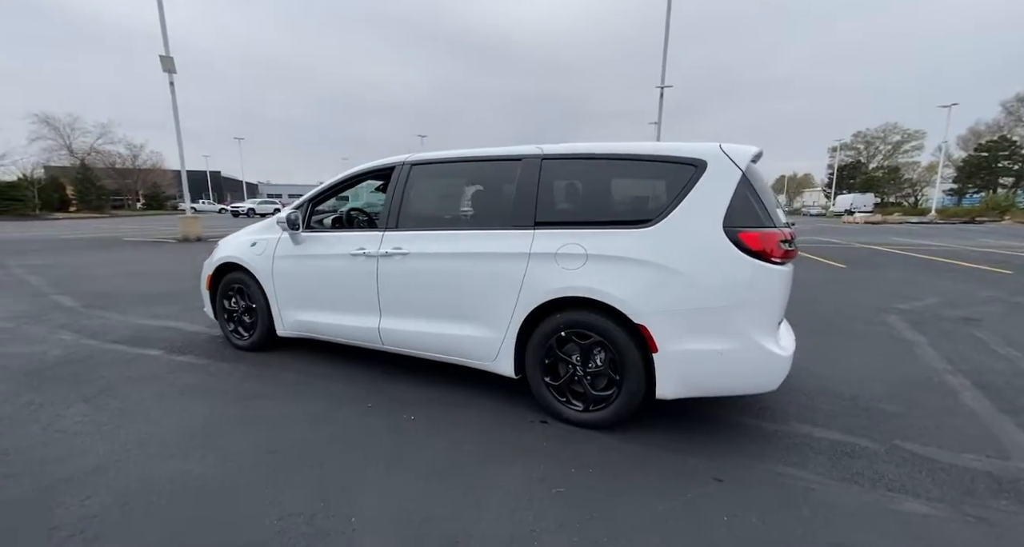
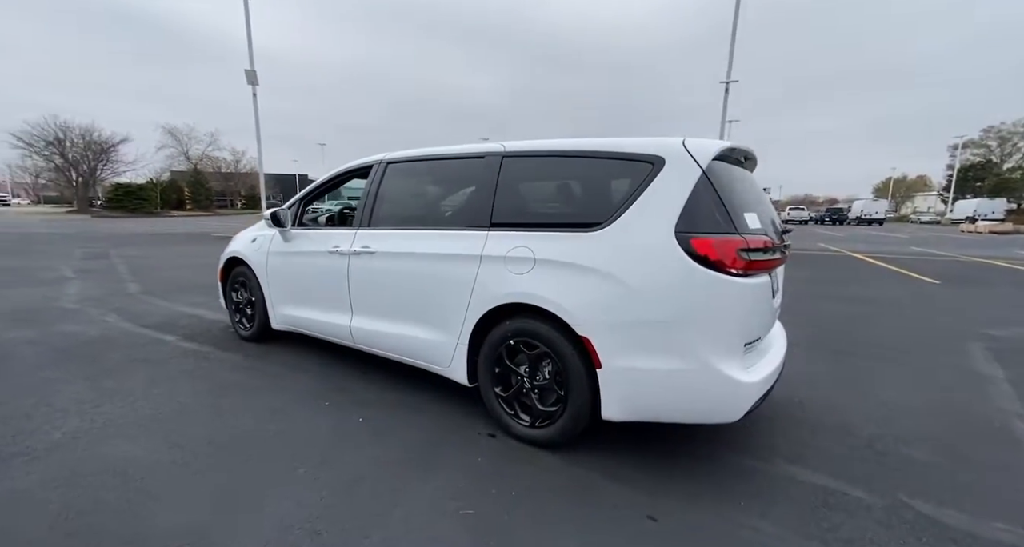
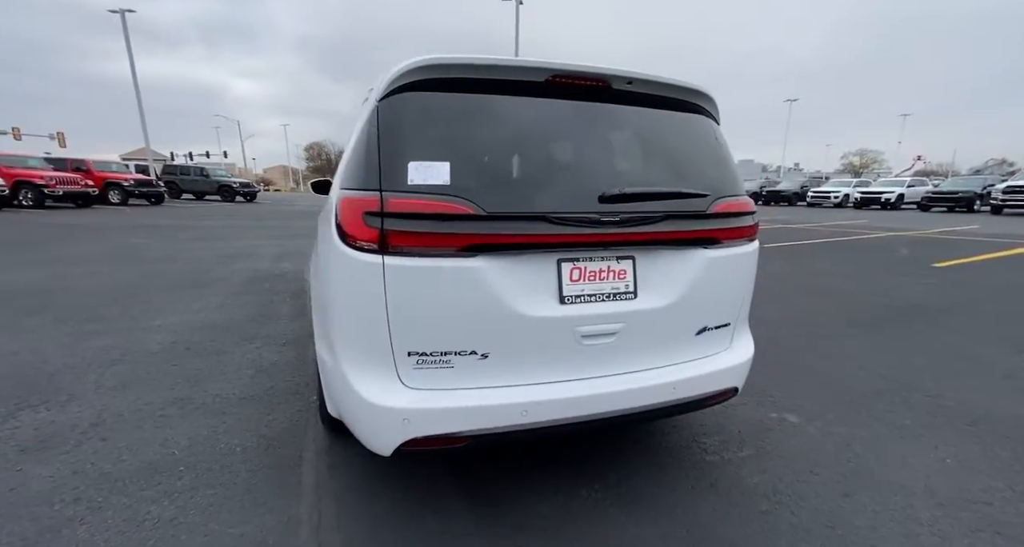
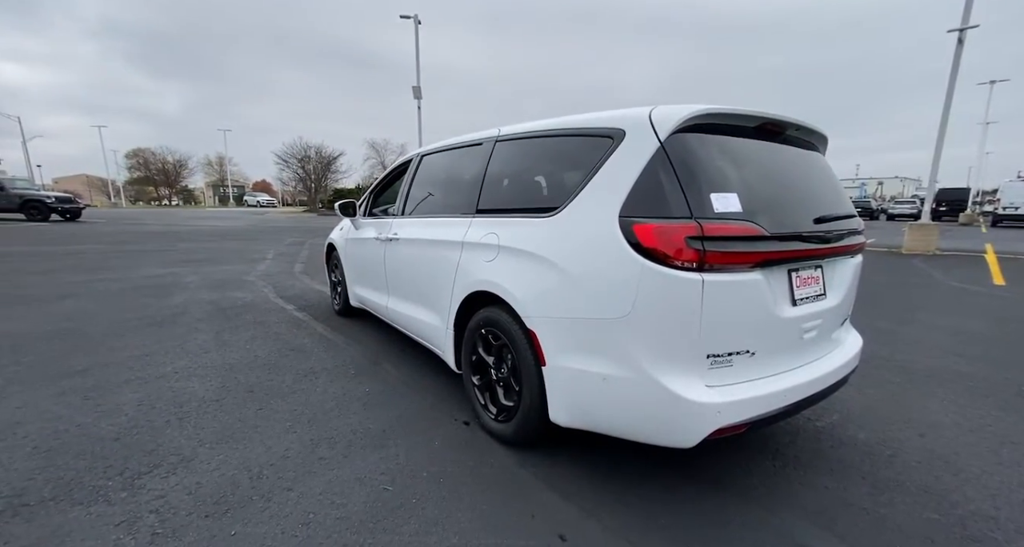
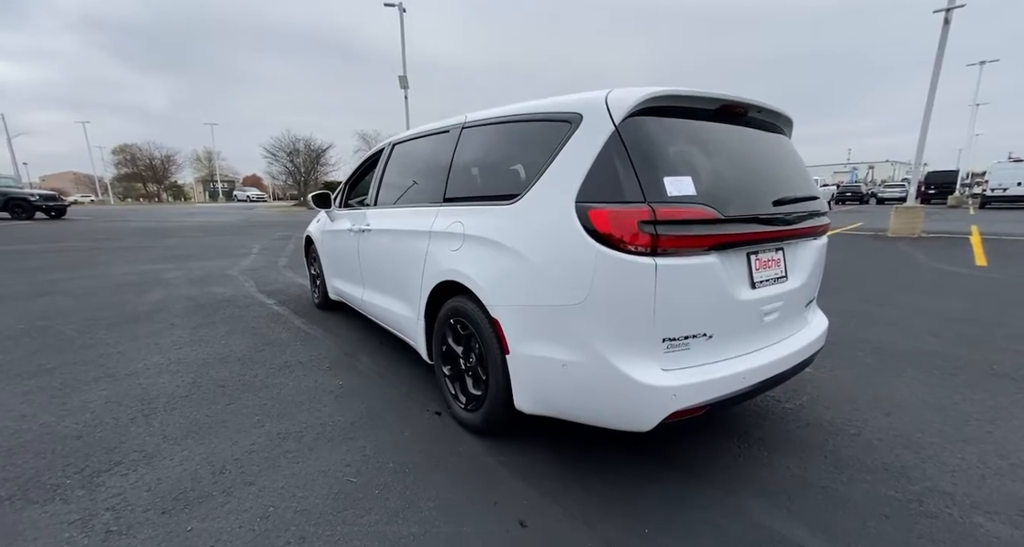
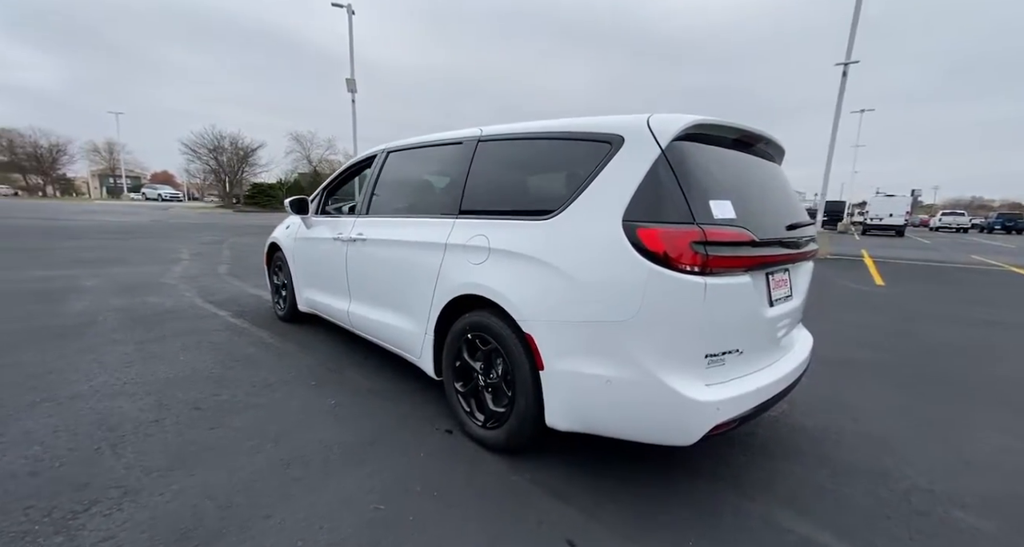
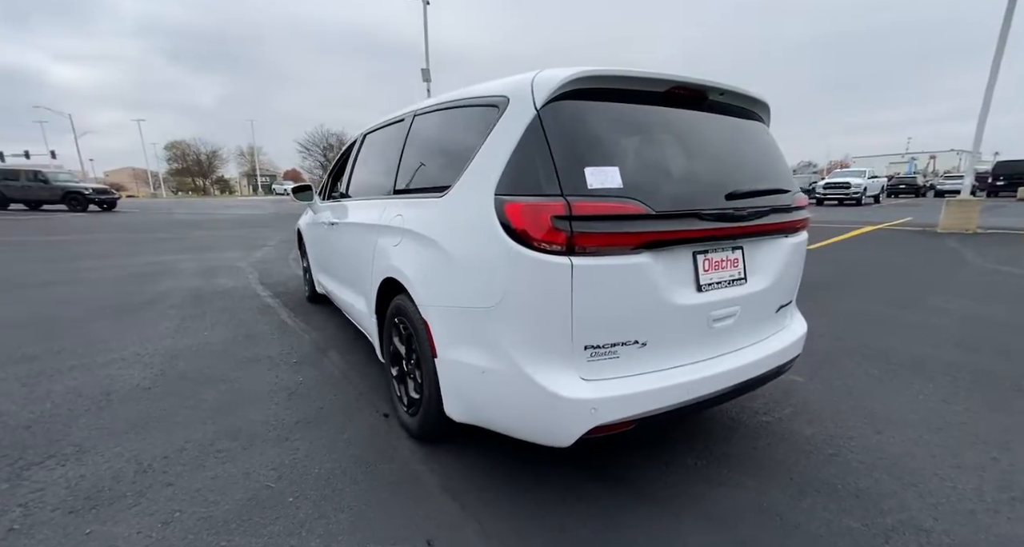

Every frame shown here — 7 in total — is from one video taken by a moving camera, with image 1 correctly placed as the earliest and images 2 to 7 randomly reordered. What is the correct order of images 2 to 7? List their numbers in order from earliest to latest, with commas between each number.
2, 6, 4, 5, 7, 3
